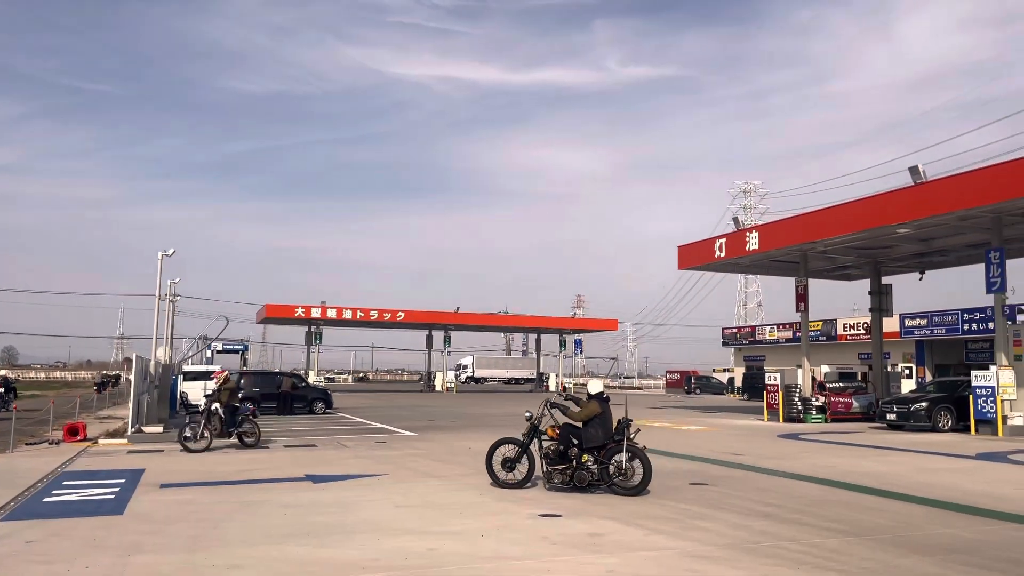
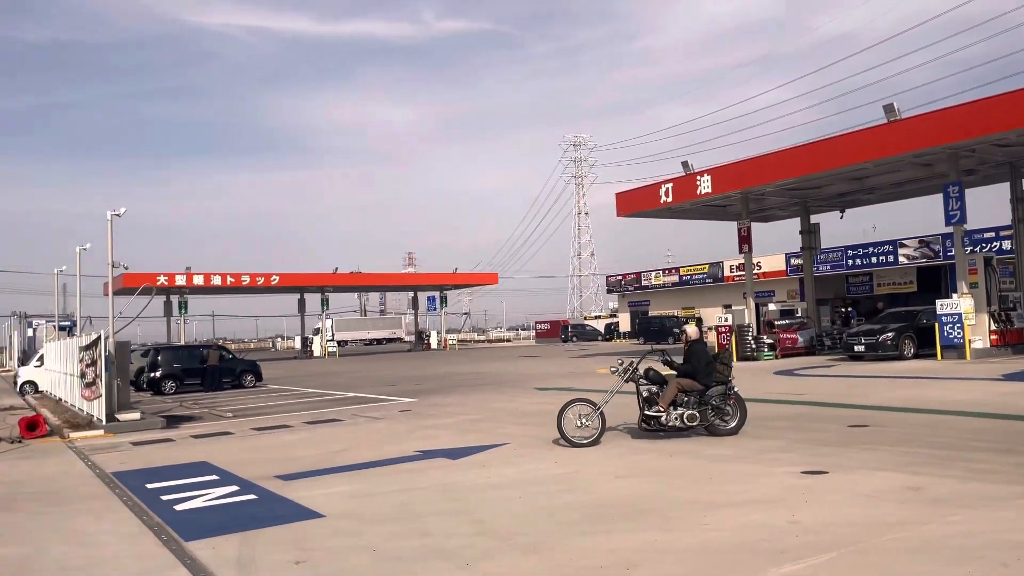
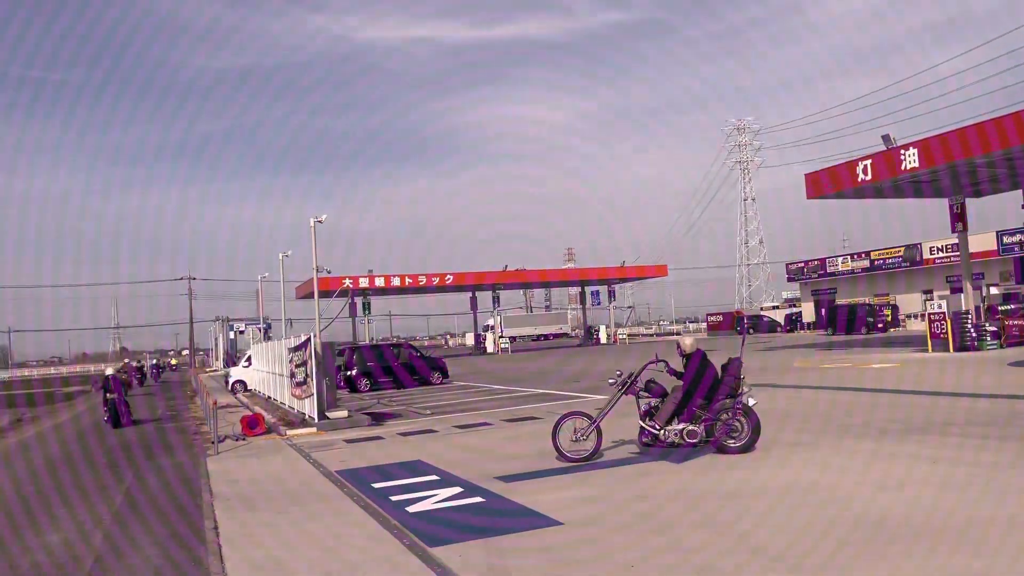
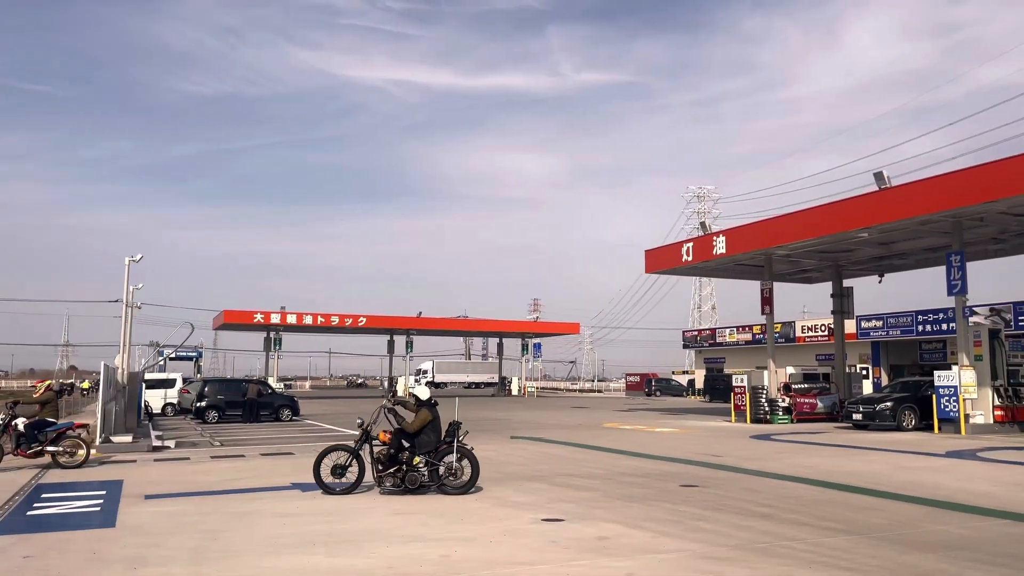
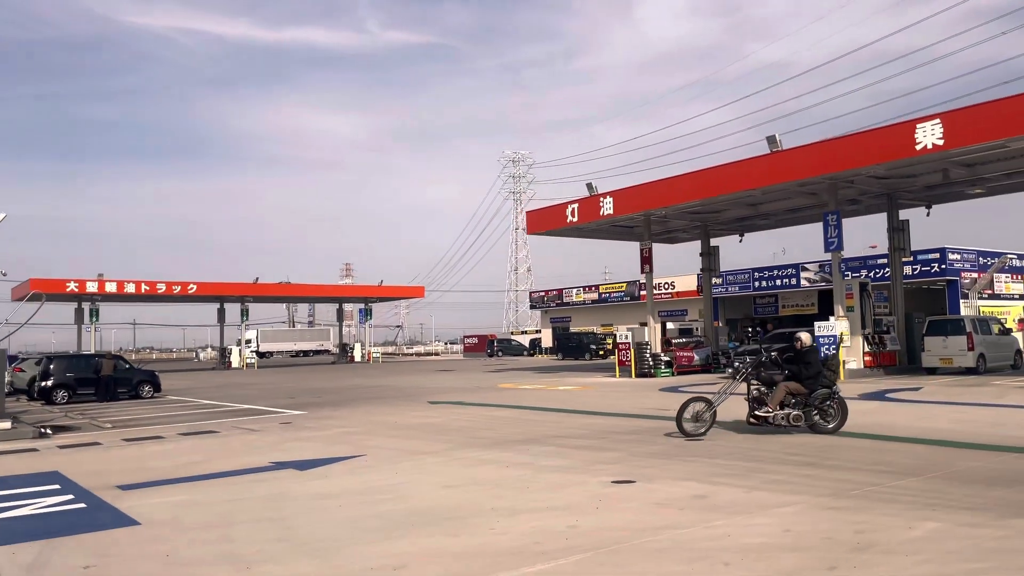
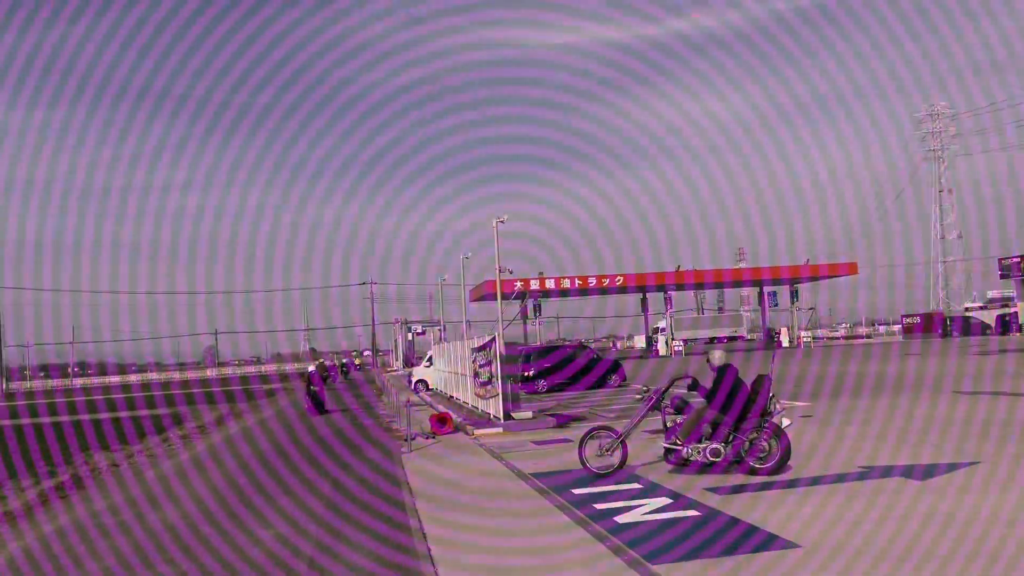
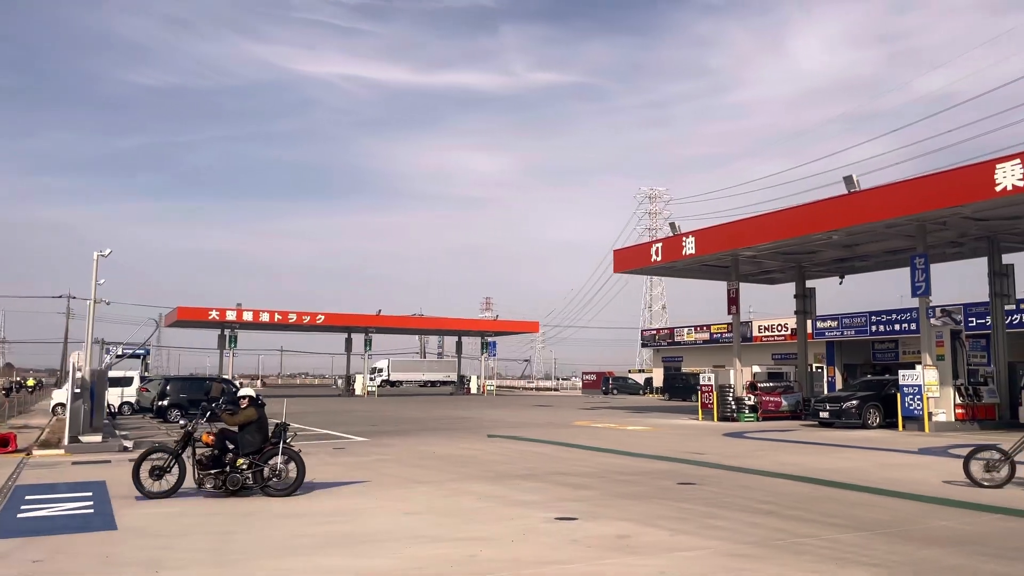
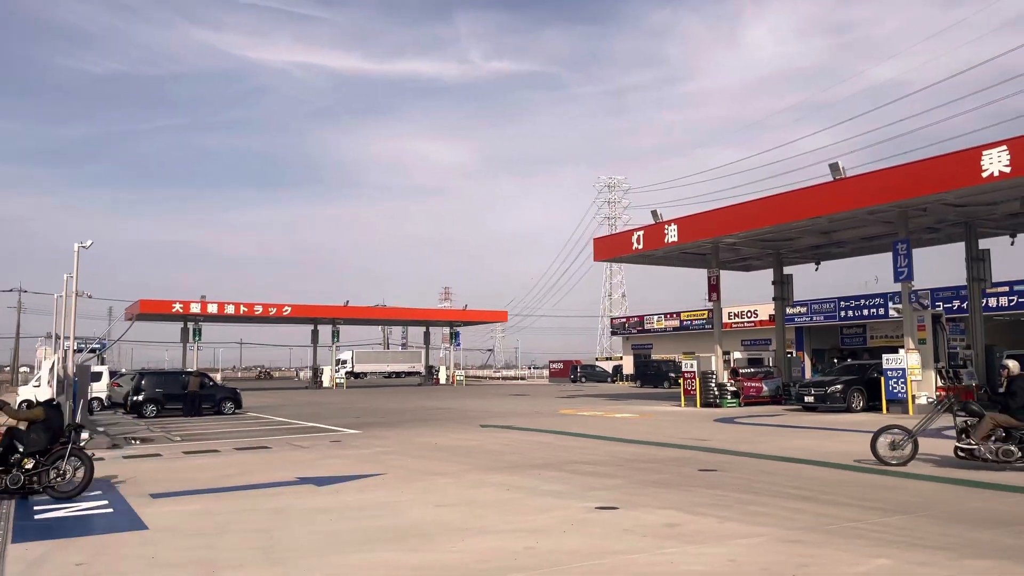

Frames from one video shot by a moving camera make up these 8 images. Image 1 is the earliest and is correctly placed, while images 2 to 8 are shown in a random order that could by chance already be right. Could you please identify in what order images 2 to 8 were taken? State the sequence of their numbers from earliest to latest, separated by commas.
4, 7, 8, 5, 2, 3, 6
